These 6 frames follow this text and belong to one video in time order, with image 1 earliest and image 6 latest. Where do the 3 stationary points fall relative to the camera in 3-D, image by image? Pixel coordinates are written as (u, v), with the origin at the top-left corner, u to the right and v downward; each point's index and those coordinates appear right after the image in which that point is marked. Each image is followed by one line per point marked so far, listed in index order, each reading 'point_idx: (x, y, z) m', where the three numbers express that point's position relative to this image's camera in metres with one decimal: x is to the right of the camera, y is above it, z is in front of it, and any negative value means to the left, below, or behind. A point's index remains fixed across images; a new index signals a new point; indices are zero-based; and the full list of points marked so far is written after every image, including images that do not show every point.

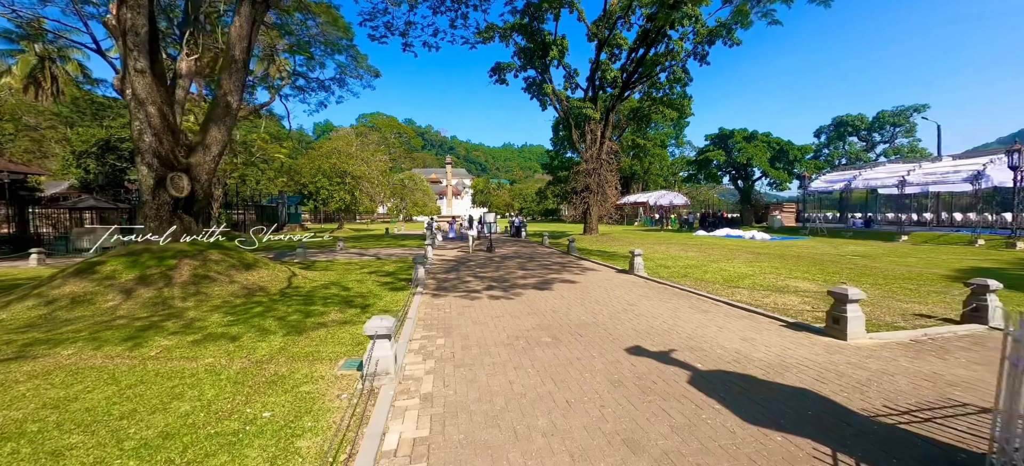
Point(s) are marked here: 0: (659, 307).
0: (+2.6, -1.3, +6.8) m
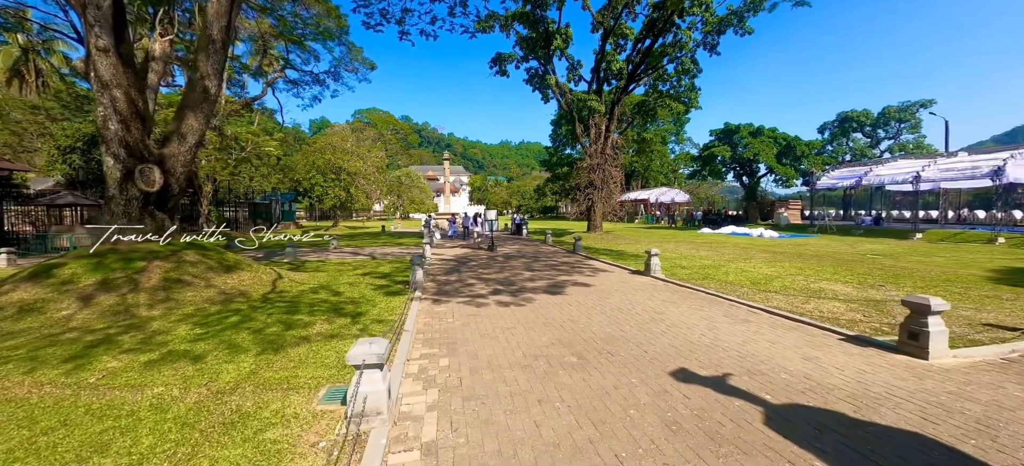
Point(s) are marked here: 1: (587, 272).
0: (+2.8, -1.3, +6.0) m
1: (+2.0, -1.1, +10.3) m
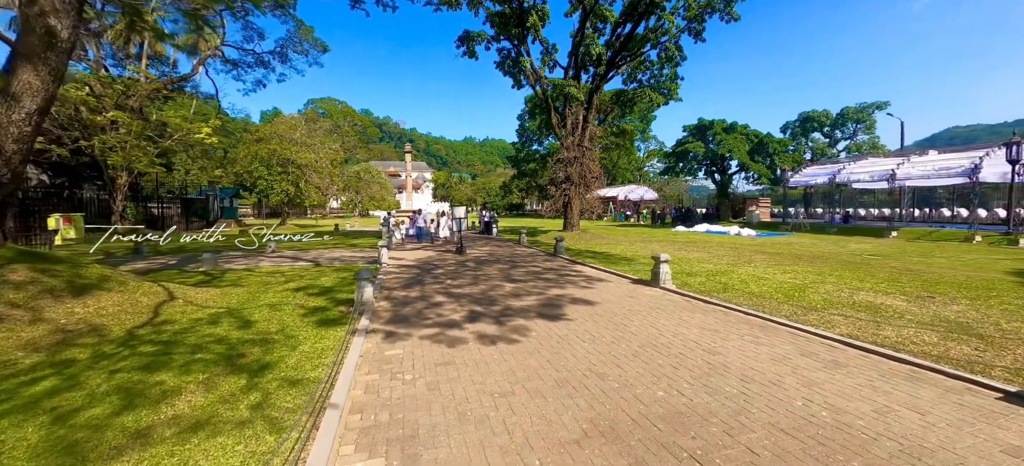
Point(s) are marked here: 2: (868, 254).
0: (+2.7, -1.4, +4.2) m
1: (+1.5, -1.1, +8.4) m
2: (+12.7, -0.7, +13.8) m
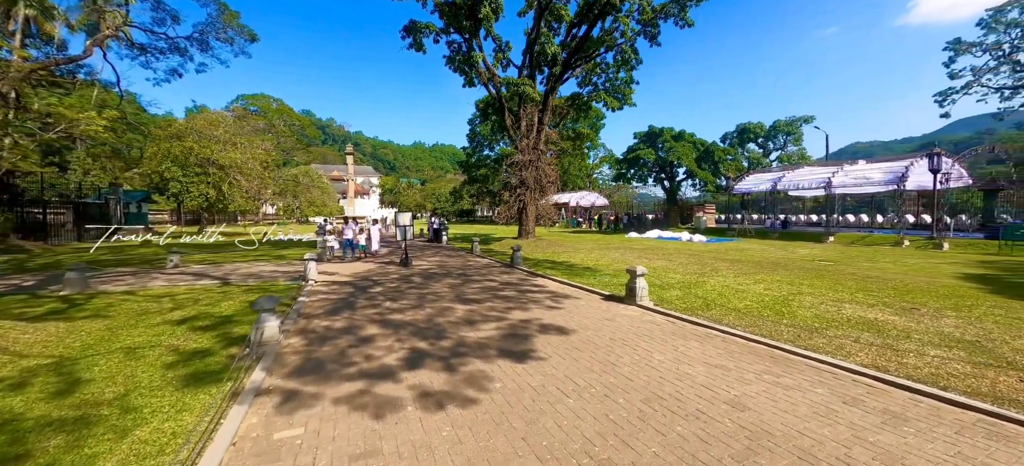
0: (+2.3, -1.5, +3.2) m
1: (+0.7, -1.3, +7.2) m
2: (+11.0, -0.9, +14.0) m
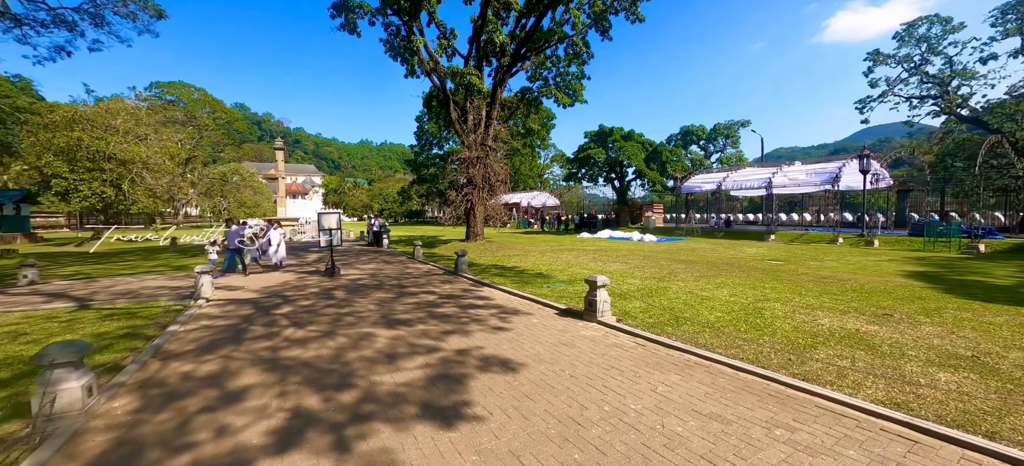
0: (+1.9, -1.5, +2.2) m
1: (-0.3, -1.4, +6.0) m
2: (+9.2, -0.9, +13.9) m
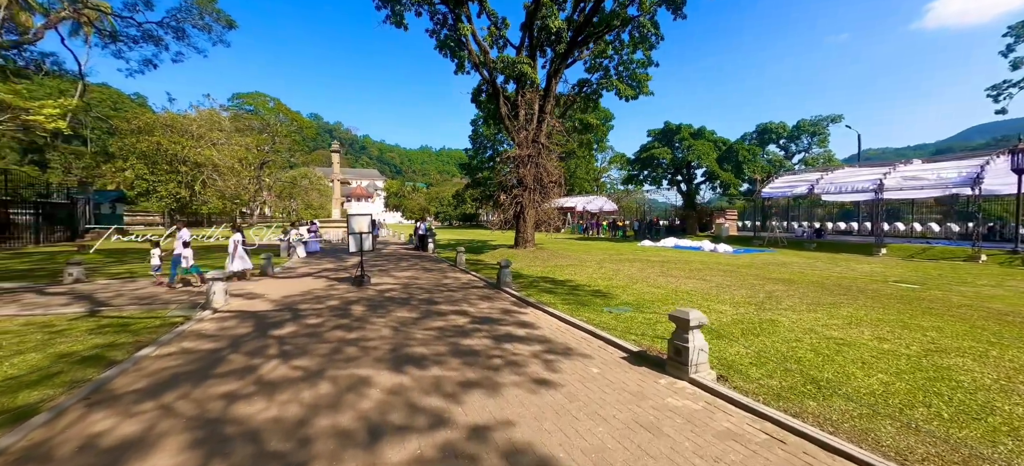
0: (+1.9, -1.7, +0.2) m
1: (+0.3, -1.5, +4.3) m
2: (+10.7, -1.3, +10.9) m
